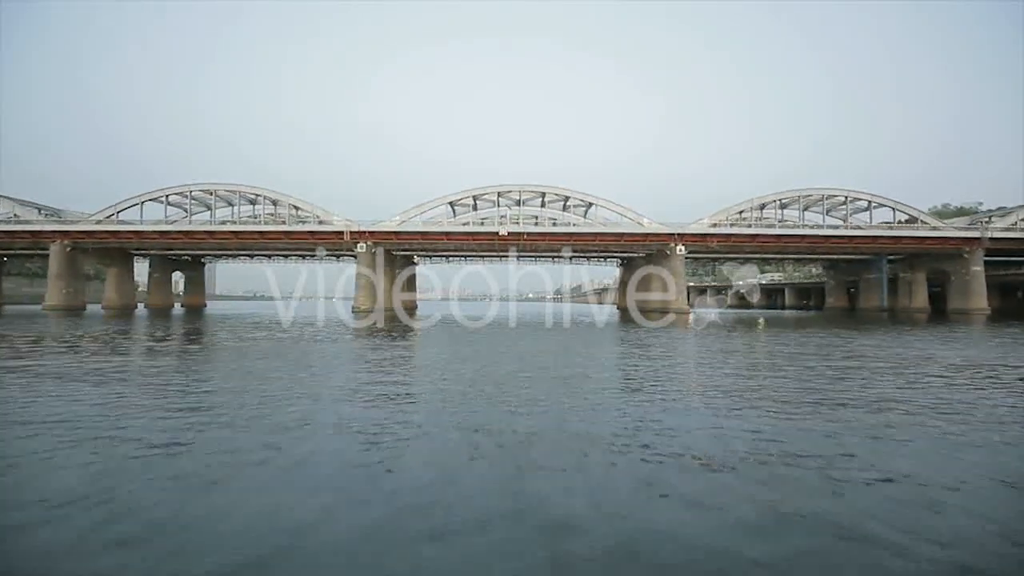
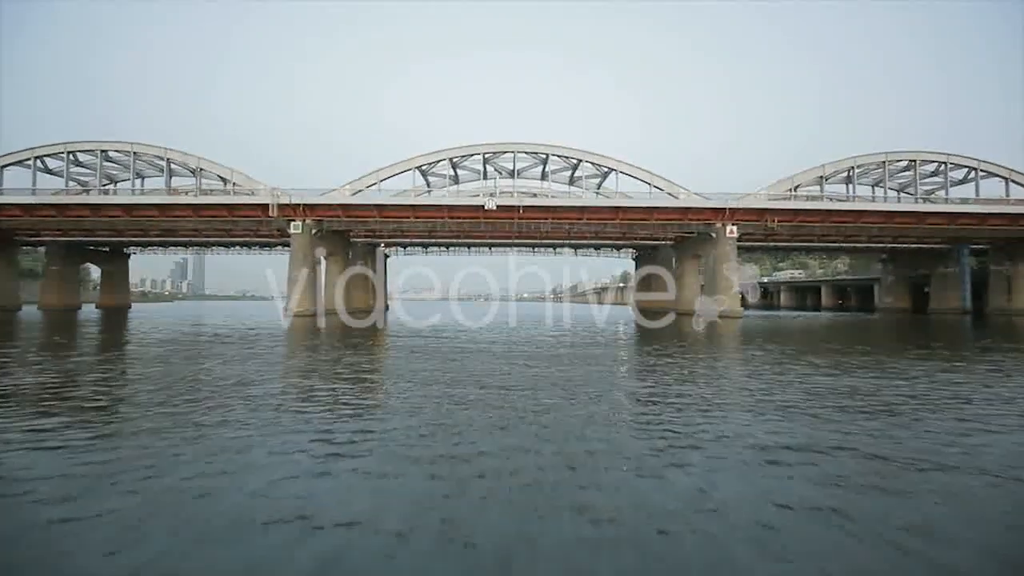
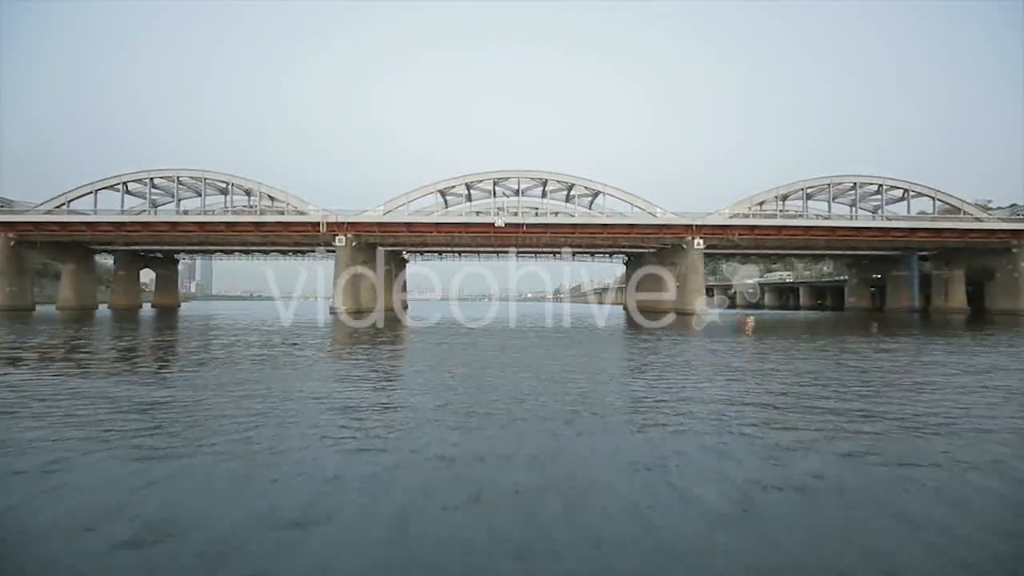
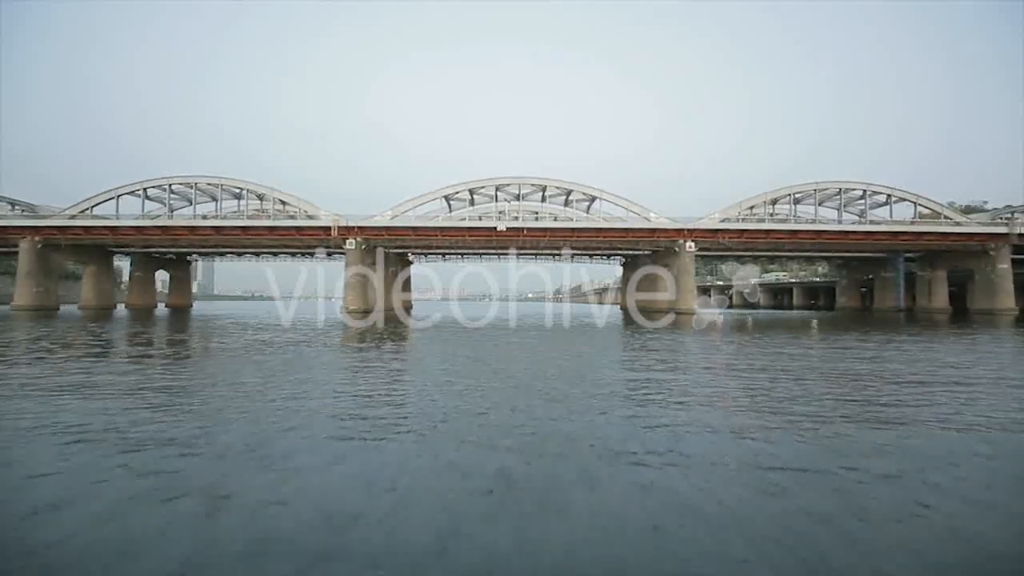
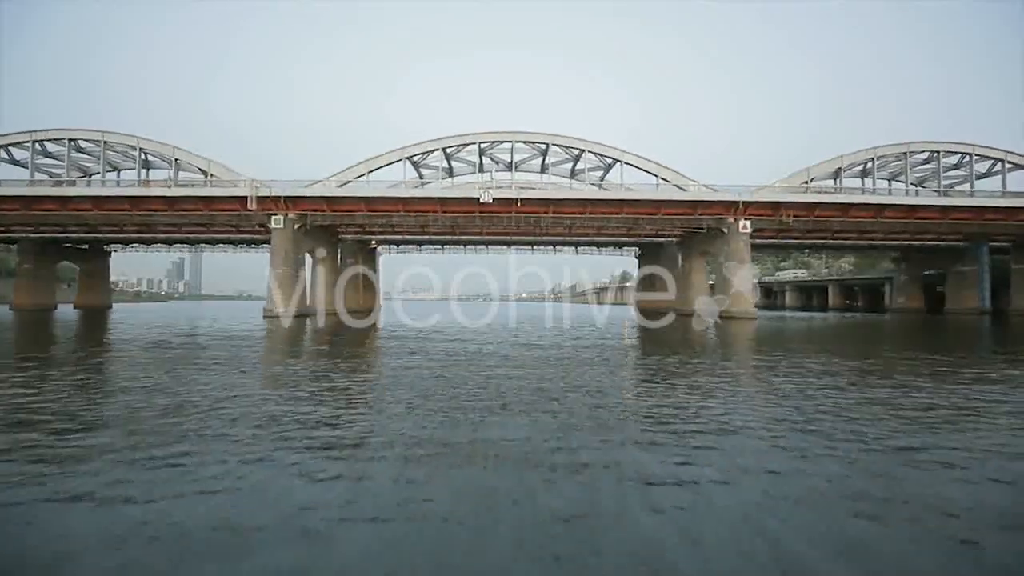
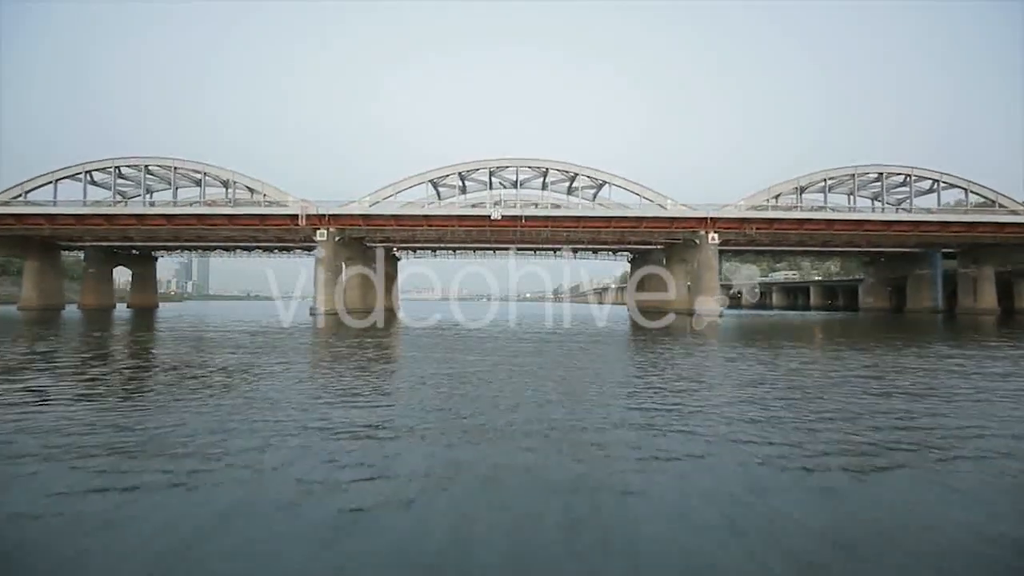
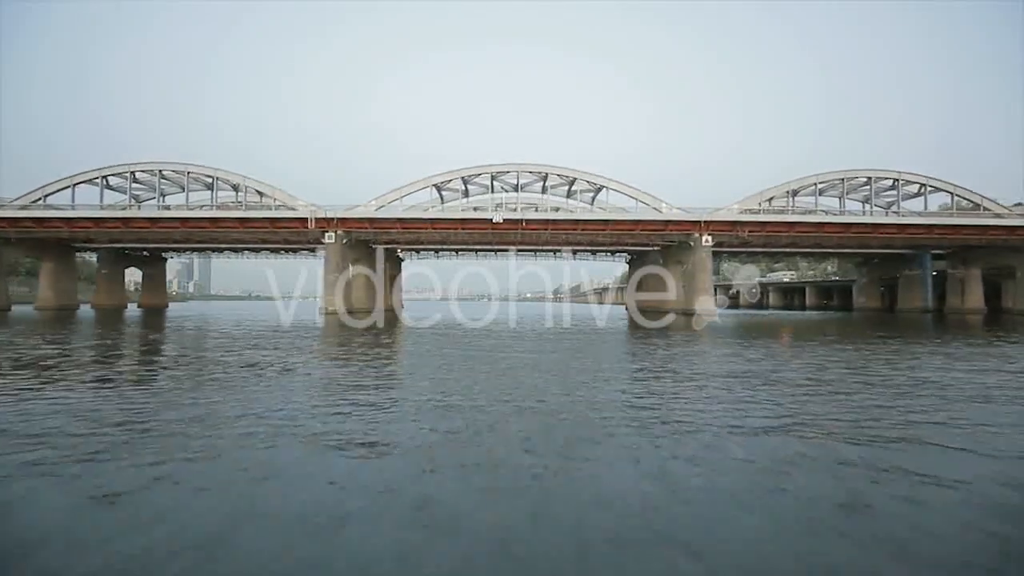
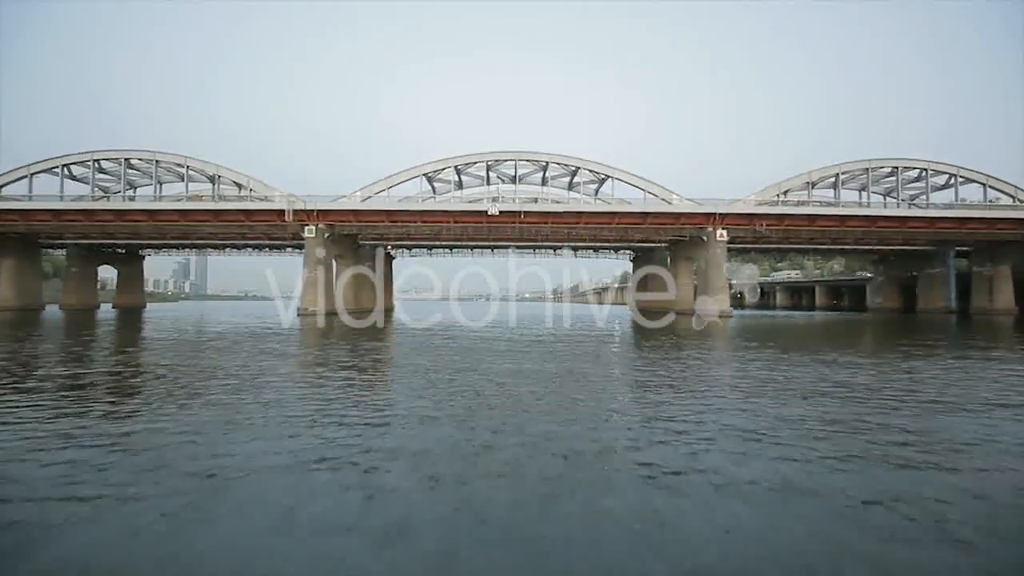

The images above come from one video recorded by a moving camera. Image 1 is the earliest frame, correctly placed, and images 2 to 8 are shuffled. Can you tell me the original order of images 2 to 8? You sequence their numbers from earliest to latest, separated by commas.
4, 3, 7, 6, 8, 2, 5
